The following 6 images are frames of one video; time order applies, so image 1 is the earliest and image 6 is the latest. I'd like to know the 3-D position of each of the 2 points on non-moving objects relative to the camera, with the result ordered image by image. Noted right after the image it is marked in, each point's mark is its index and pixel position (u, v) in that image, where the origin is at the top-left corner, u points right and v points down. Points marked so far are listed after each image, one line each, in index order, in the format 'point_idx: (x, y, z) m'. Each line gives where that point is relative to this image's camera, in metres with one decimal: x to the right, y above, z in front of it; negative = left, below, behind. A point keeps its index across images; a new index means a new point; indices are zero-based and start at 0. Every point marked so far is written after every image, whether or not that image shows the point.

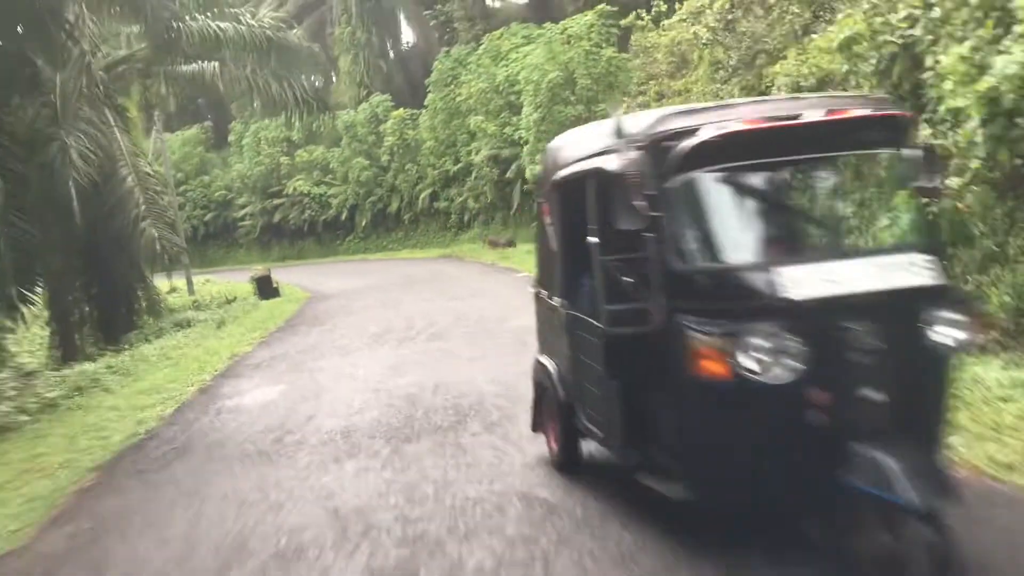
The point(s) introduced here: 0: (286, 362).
0: (-2.3, -0.8, +9.5) m
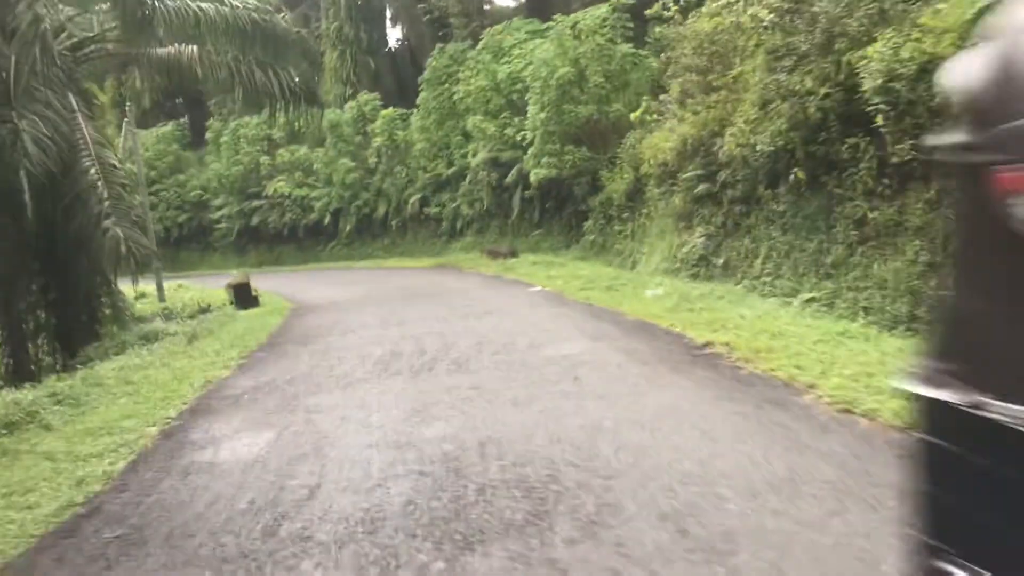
0: (-2.0, -0.9, +7.6) m
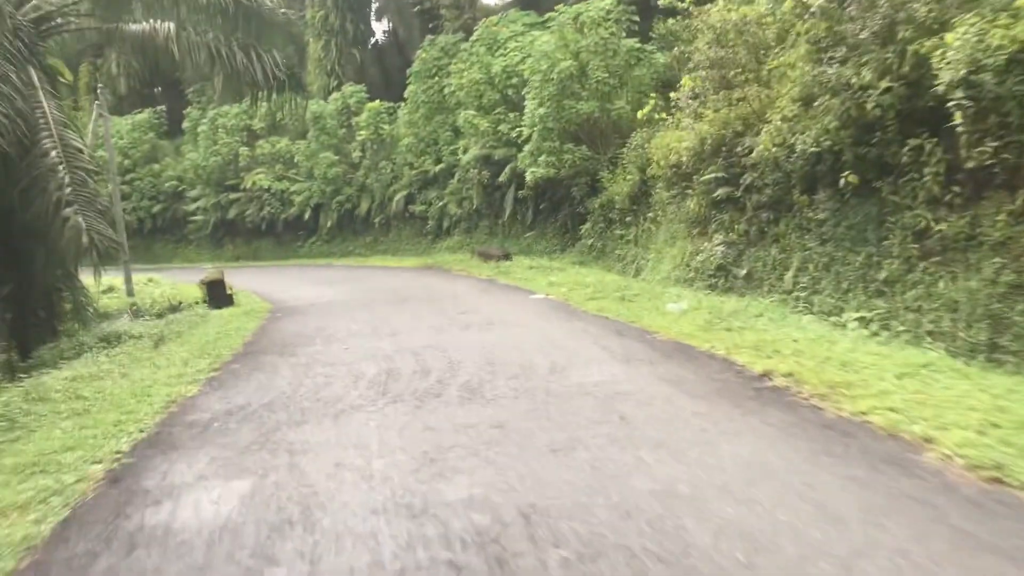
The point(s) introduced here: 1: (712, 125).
0: (-1.8, -1.0, +6.3) m
1: (+2.9, +2.4, +13.5) m
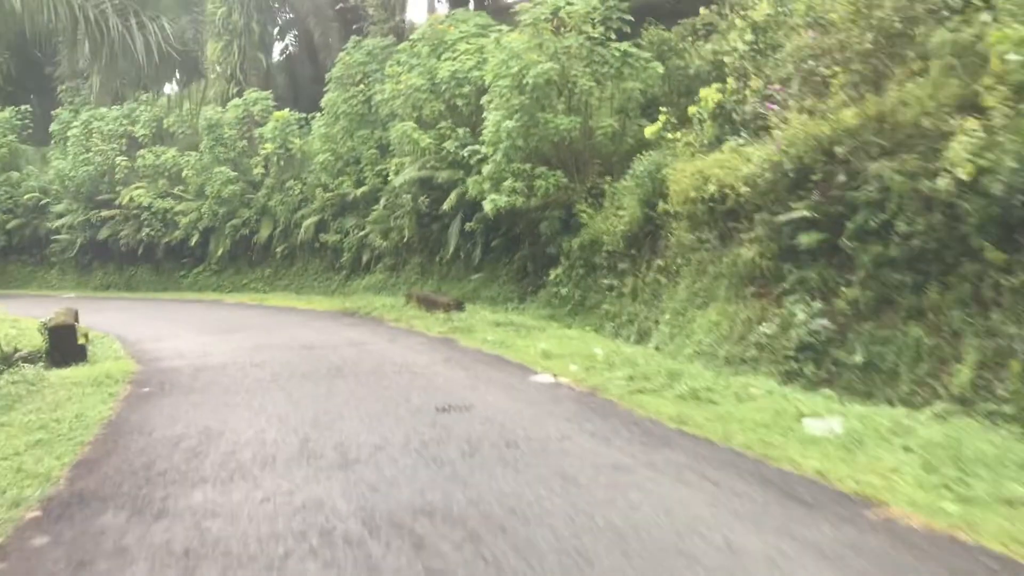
0: (-1.0, -1.4, +1.7) m
1: (+3.0, +1.5, +9.5) m
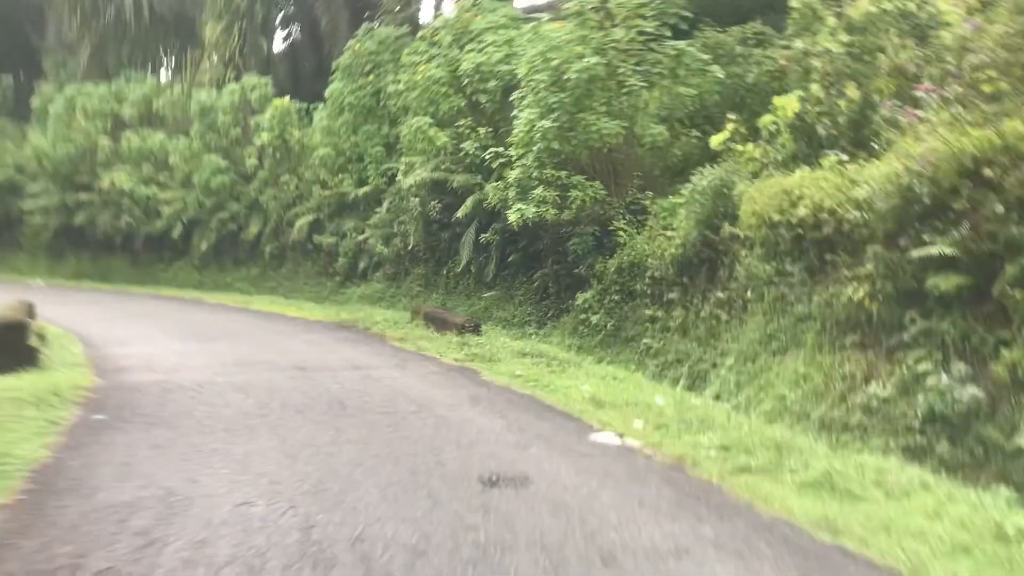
0: (-0.5, -1.5, -0.3) m
1: (+3.5, +1.0, +7.6) m
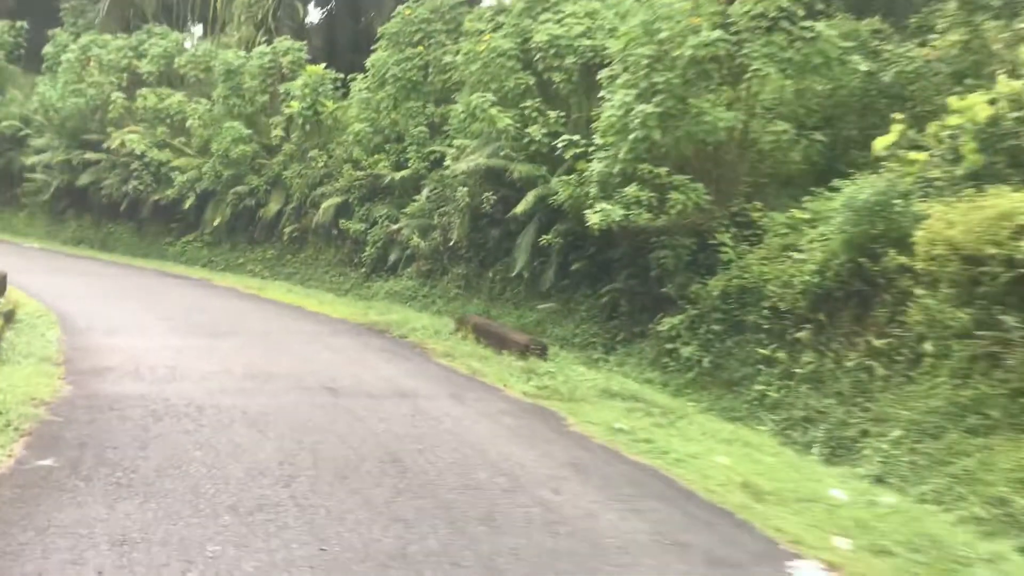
0: (+0.3, -1.7, -2.8) m
1: (+4.5, +0.5, +5.0) m
